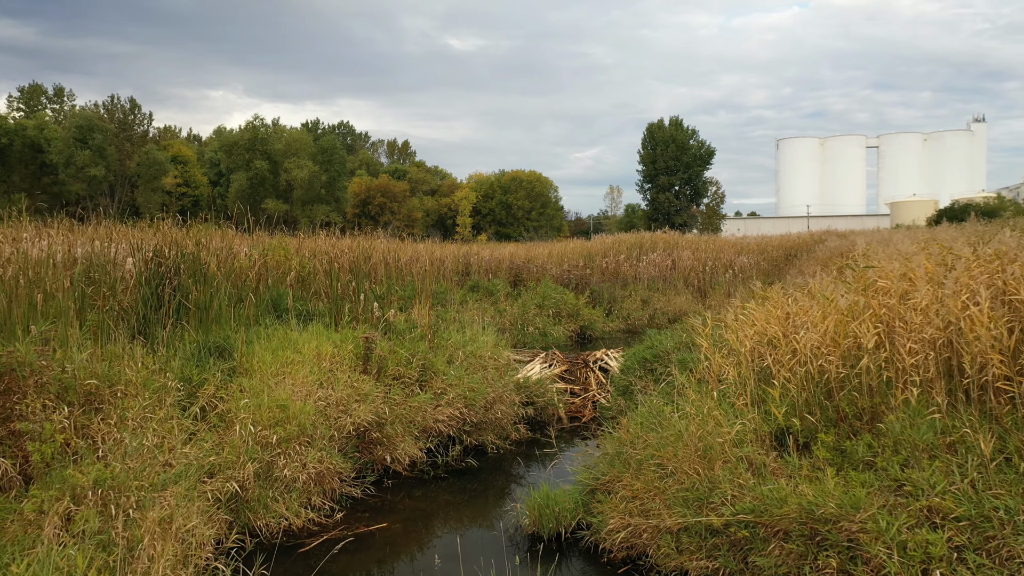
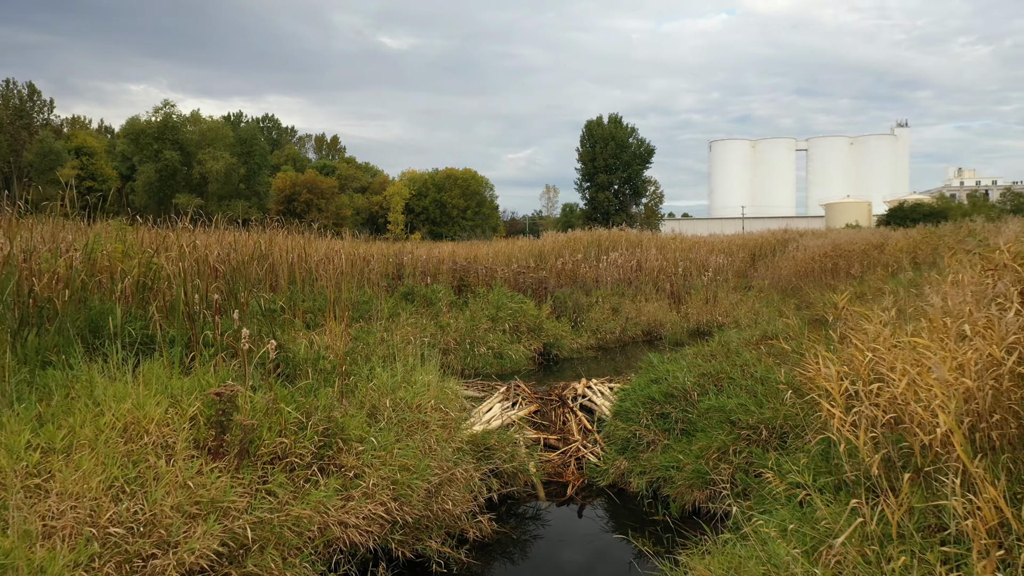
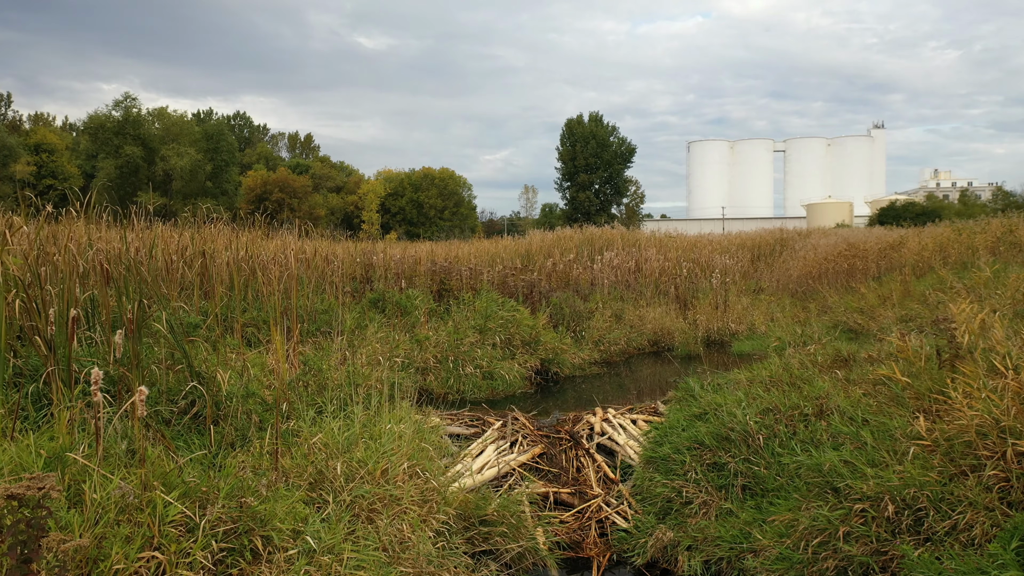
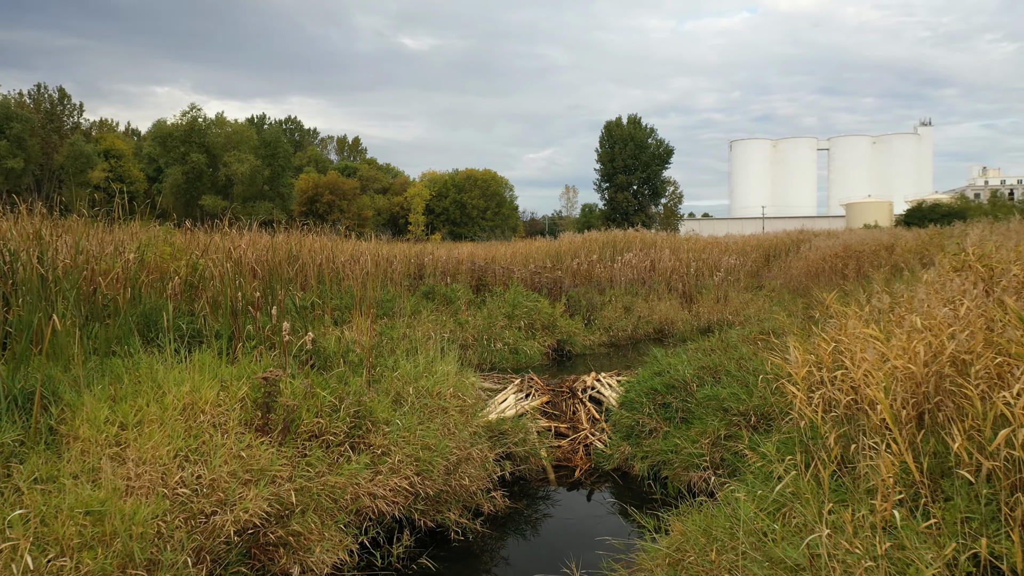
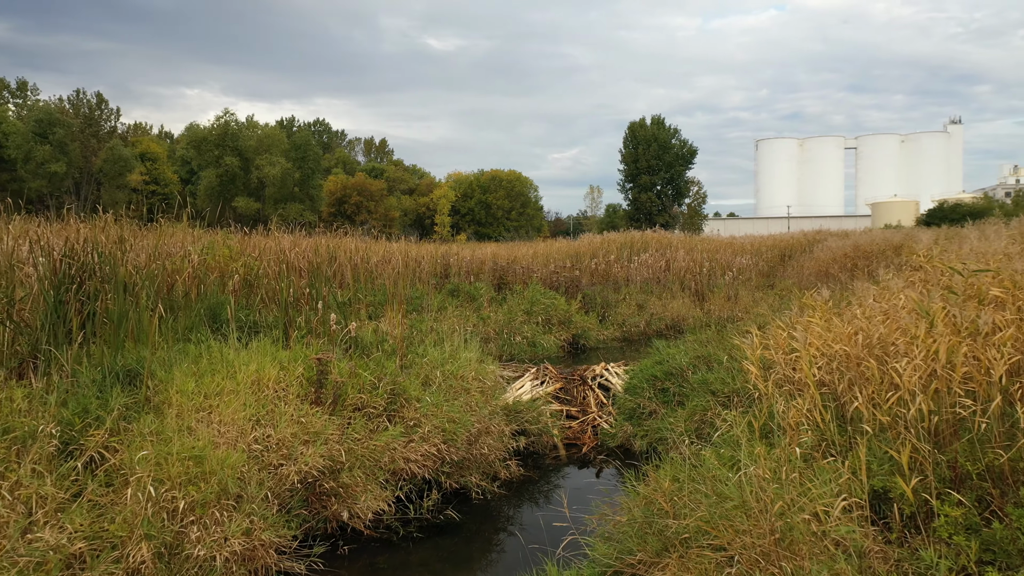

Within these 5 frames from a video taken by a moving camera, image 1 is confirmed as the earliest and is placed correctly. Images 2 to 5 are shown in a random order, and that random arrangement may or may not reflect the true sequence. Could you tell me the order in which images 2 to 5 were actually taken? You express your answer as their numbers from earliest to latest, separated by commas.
5, 4, 2, 3
